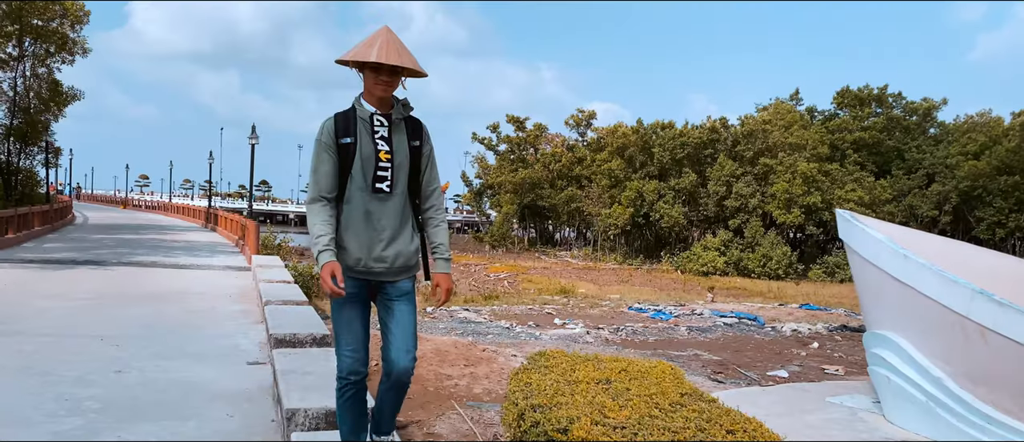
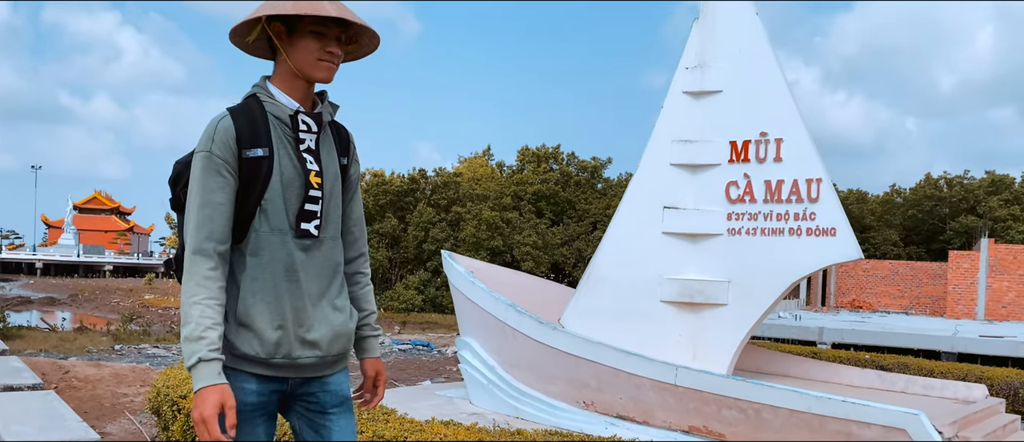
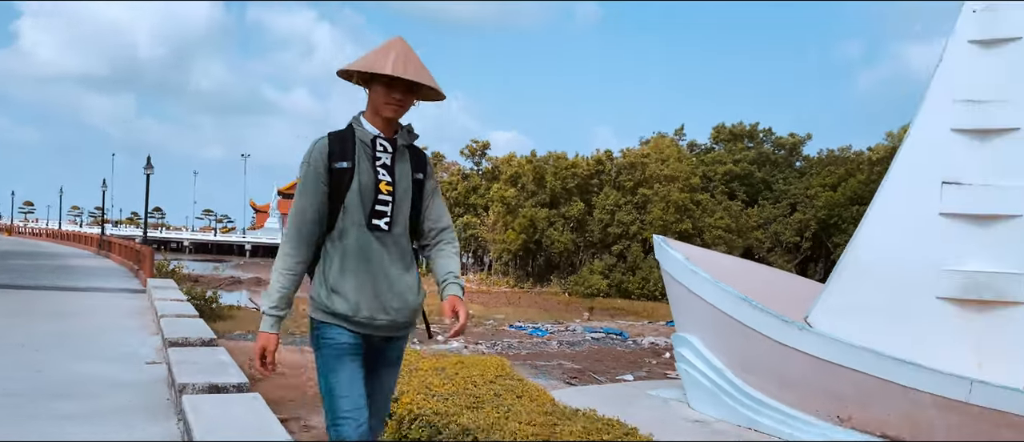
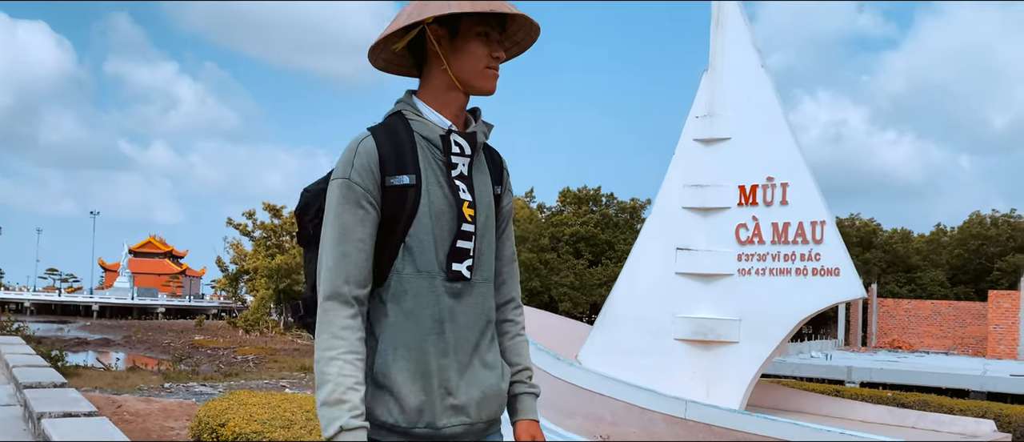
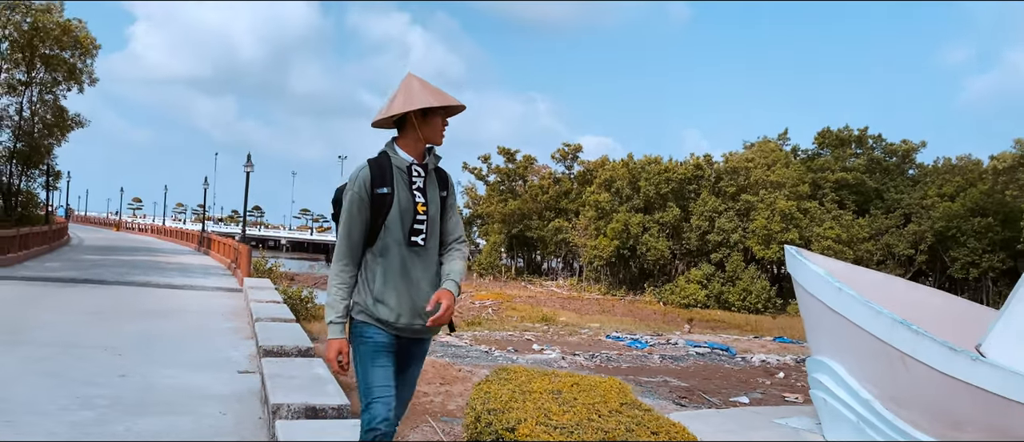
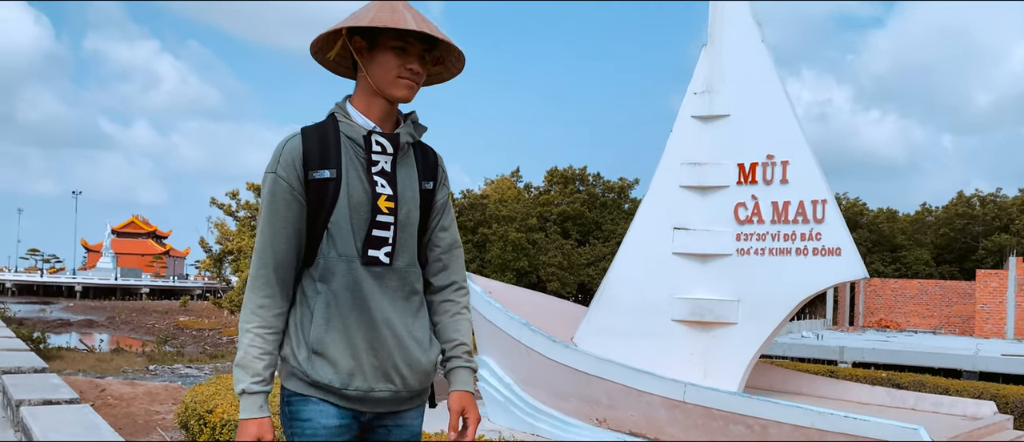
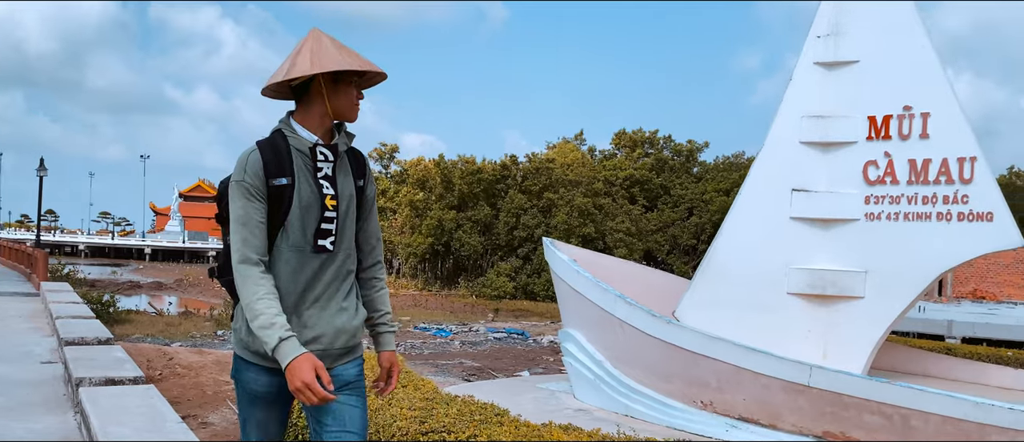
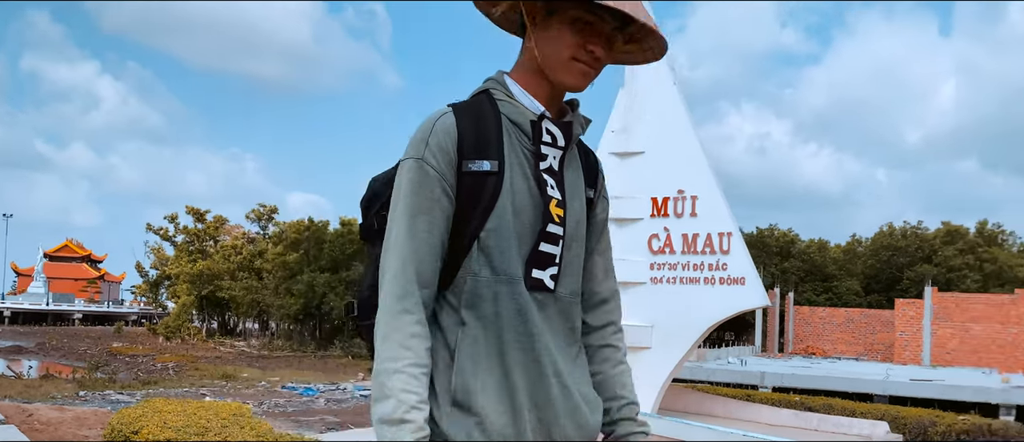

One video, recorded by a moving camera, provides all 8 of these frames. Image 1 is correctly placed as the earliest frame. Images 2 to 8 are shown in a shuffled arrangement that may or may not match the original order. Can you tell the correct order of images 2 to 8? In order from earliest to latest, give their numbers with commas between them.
5, 3, 7, 2, 6, 4, 8
